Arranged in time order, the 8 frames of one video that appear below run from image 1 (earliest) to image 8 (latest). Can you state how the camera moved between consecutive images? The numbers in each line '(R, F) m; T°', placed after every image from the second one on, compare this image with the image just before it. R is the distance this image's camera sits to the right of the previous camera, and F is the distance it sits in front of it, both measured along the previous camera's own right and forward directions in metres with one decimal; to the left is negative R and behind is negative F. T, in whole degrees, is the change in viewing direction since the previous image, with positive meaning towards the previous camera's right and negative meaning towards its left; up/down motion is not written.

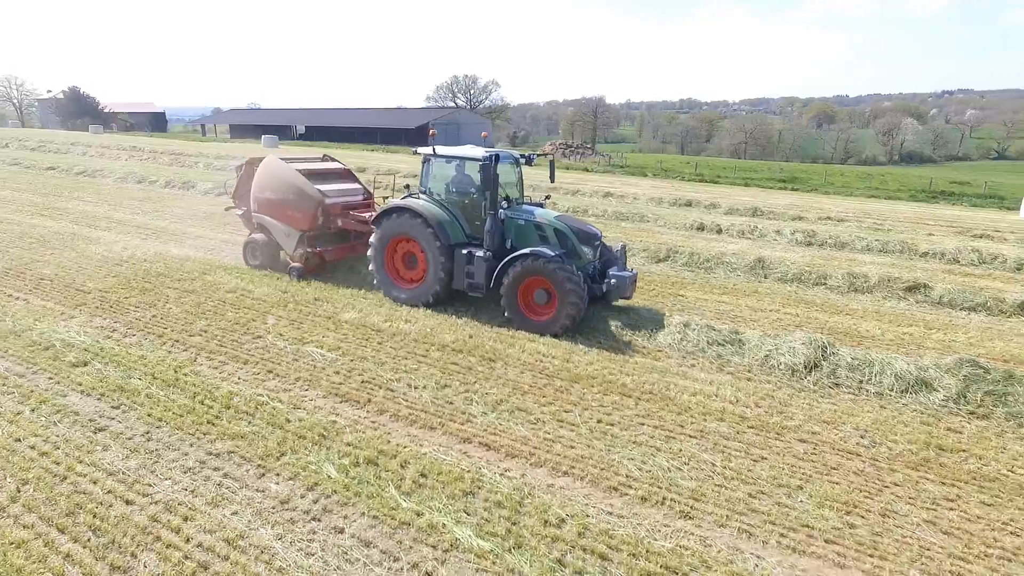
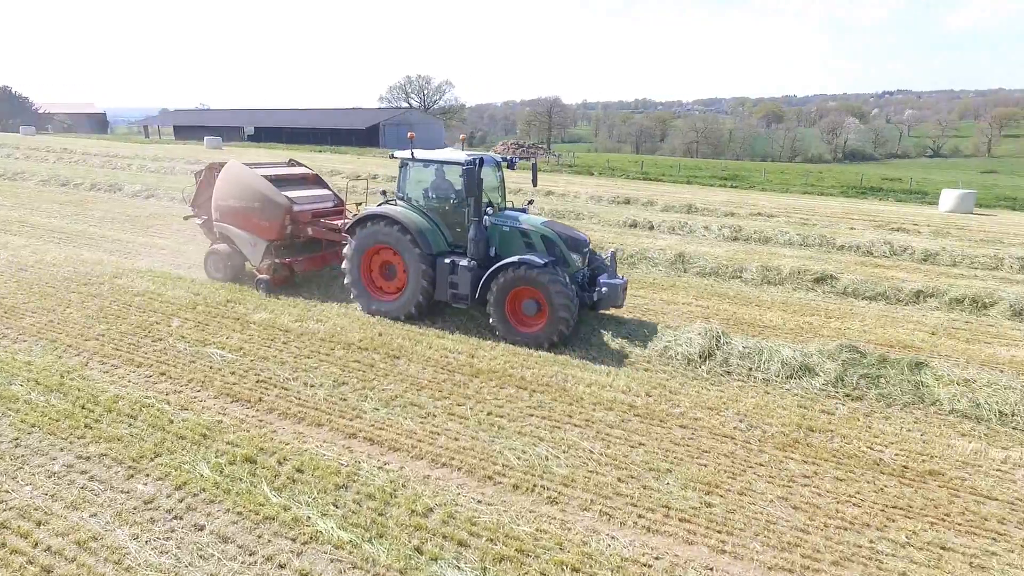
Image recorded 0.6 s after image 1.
(+0.6, -0.1) m; +4°
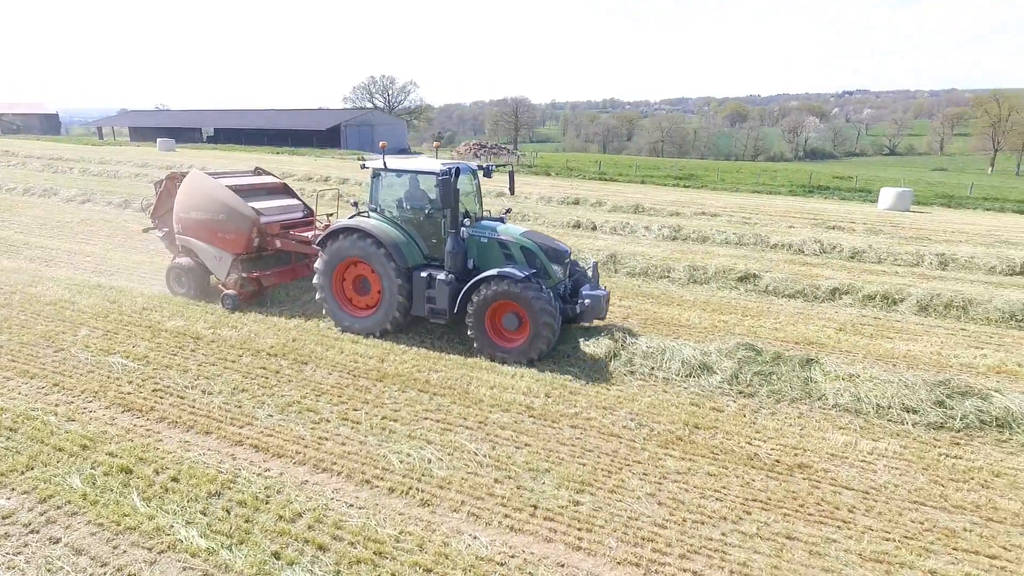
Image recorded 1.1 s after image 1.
(+0.7, -0.1) m; +3°
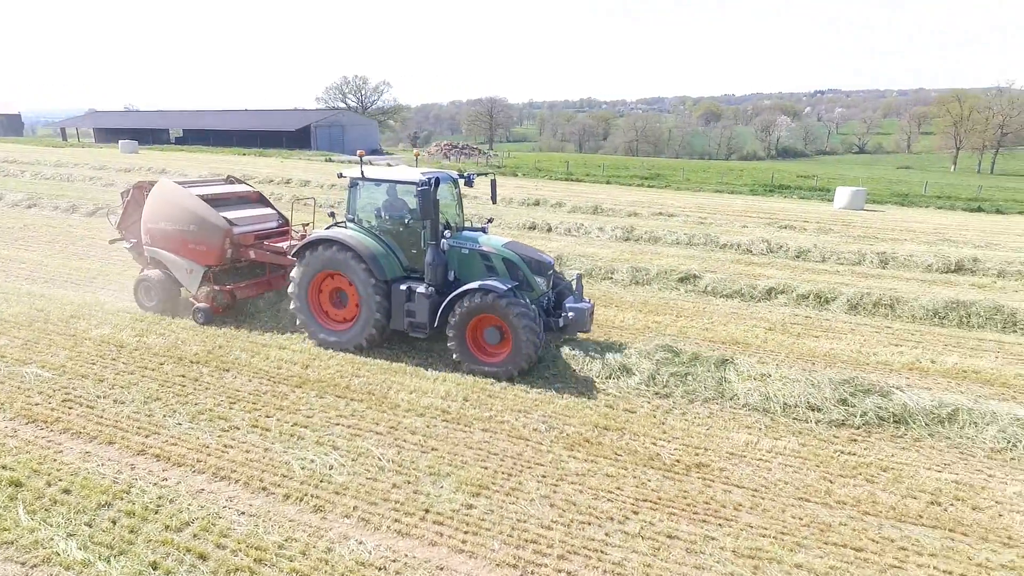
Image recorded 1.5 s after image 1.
(+0.6, -0.1) m; +2°
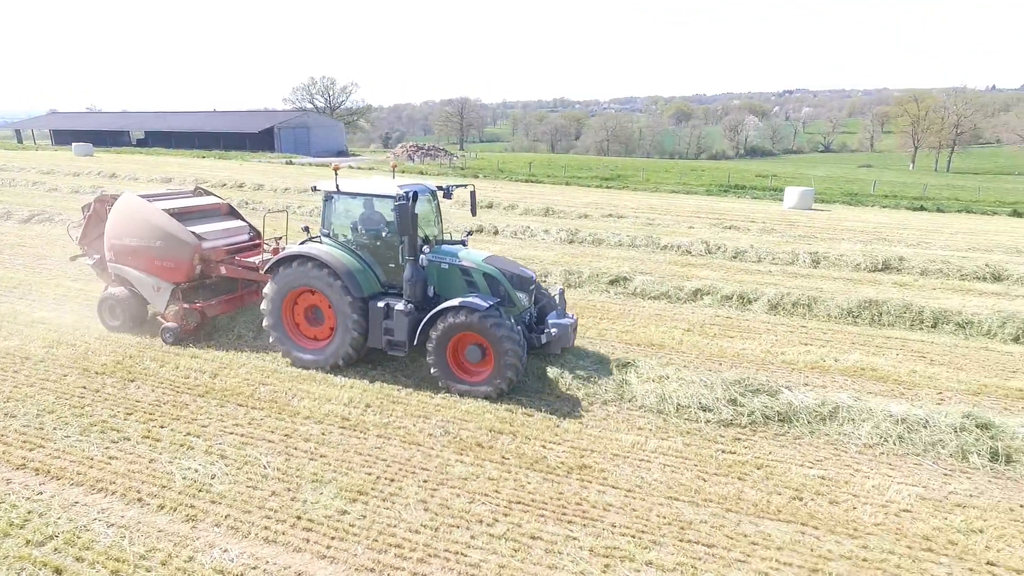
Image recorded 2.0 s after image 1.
(+0.8, -0.1) m; +2°
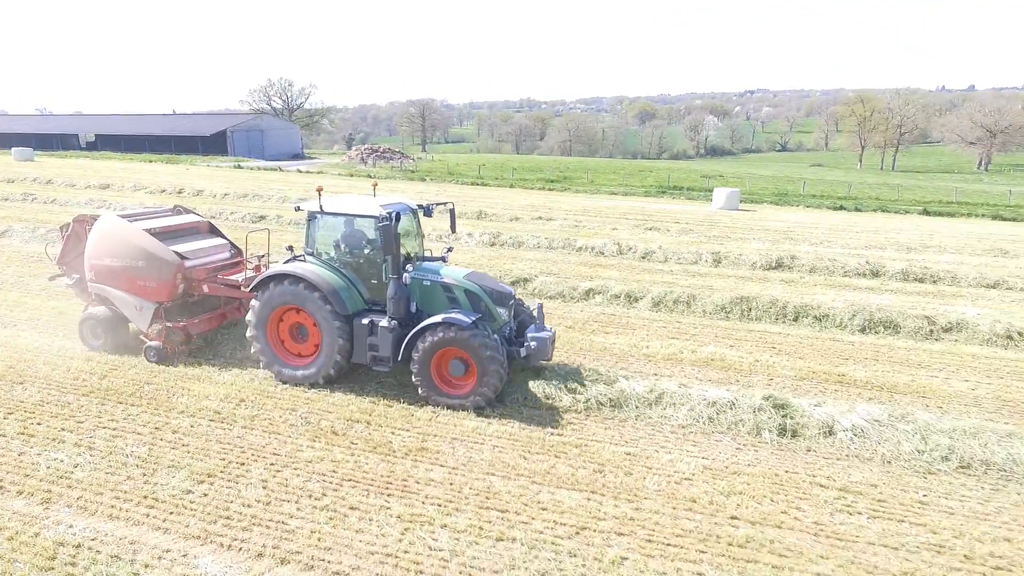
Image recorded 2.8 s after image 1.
(+1.2, -0.7) m; +3°
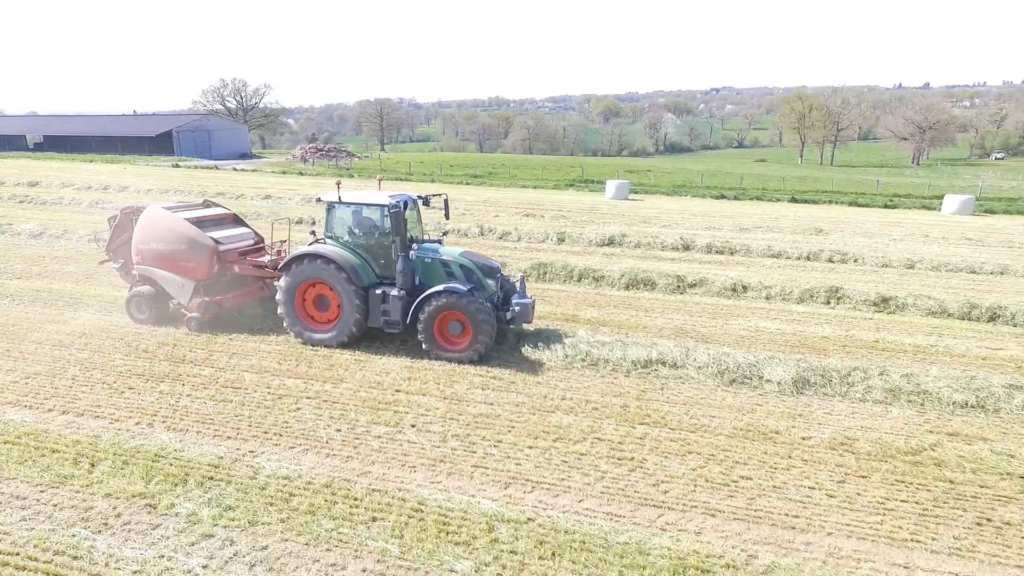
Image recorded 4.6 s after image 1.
(+2.8, -2.4) m; +2°
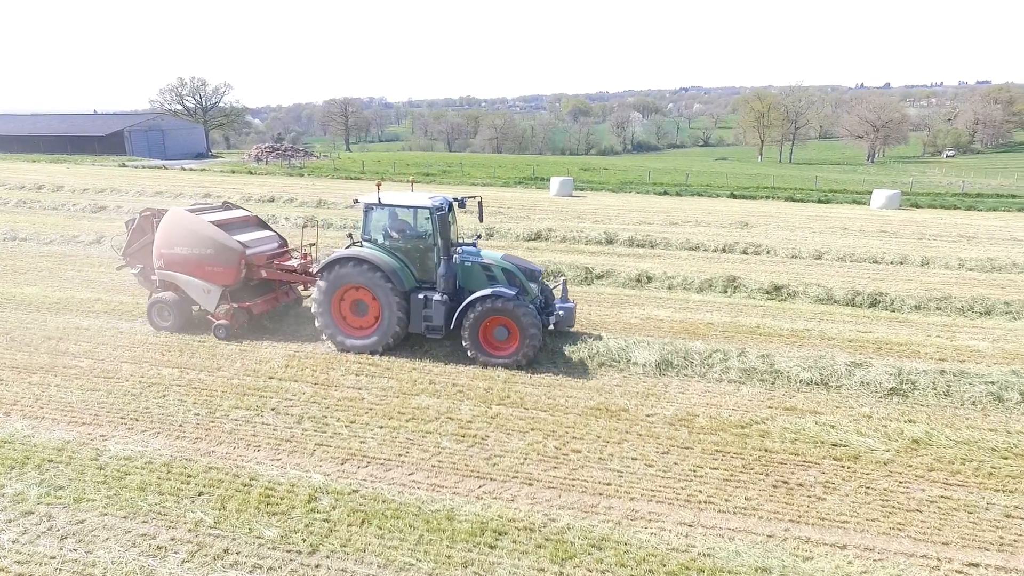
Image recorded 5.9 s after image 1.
(+1.2, -0.3) m; +2°
